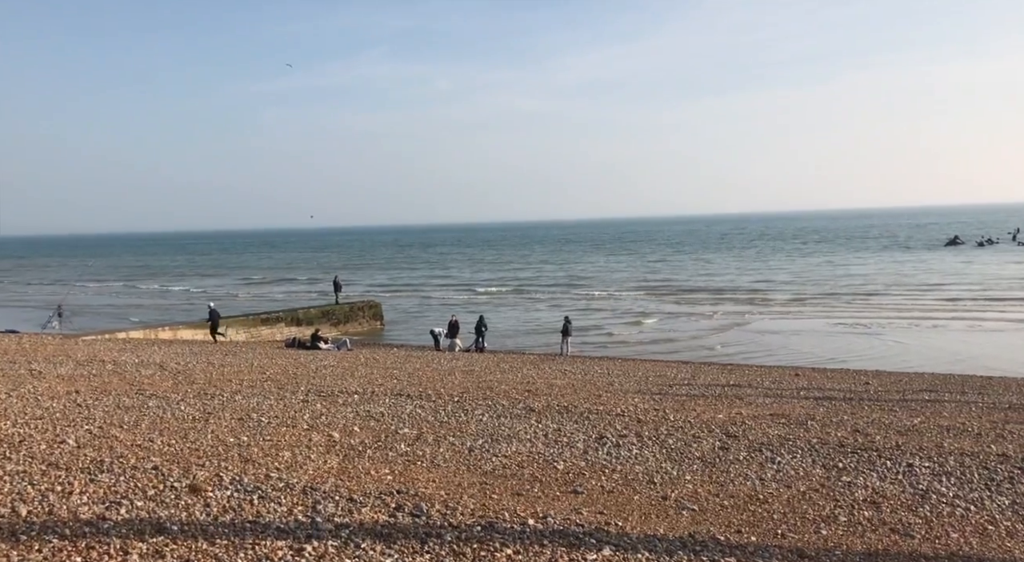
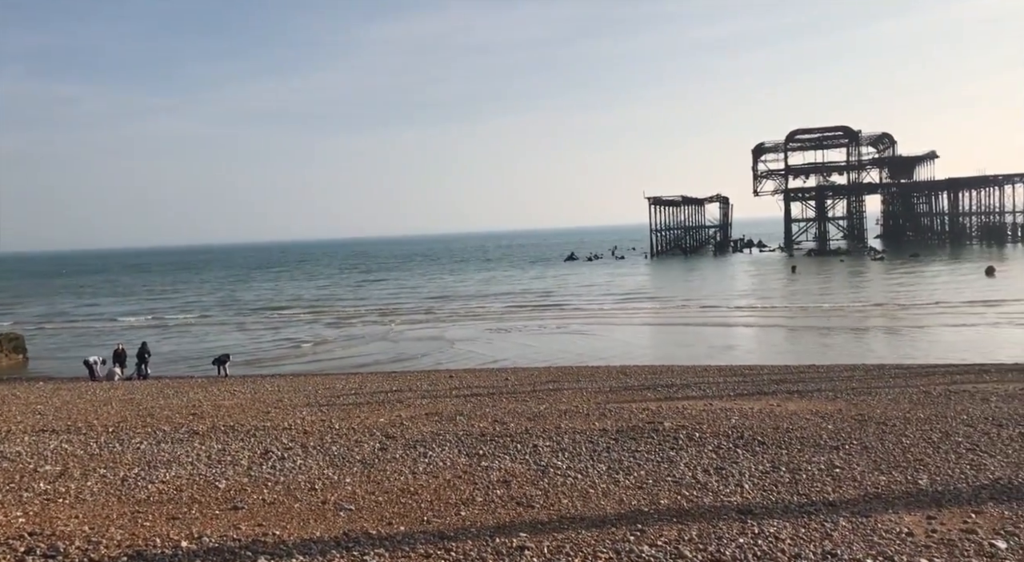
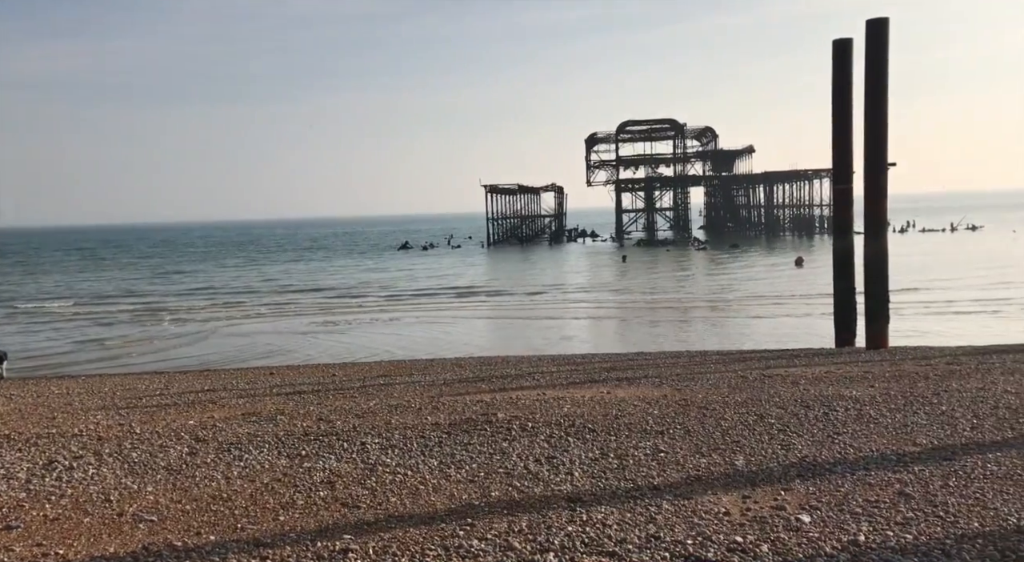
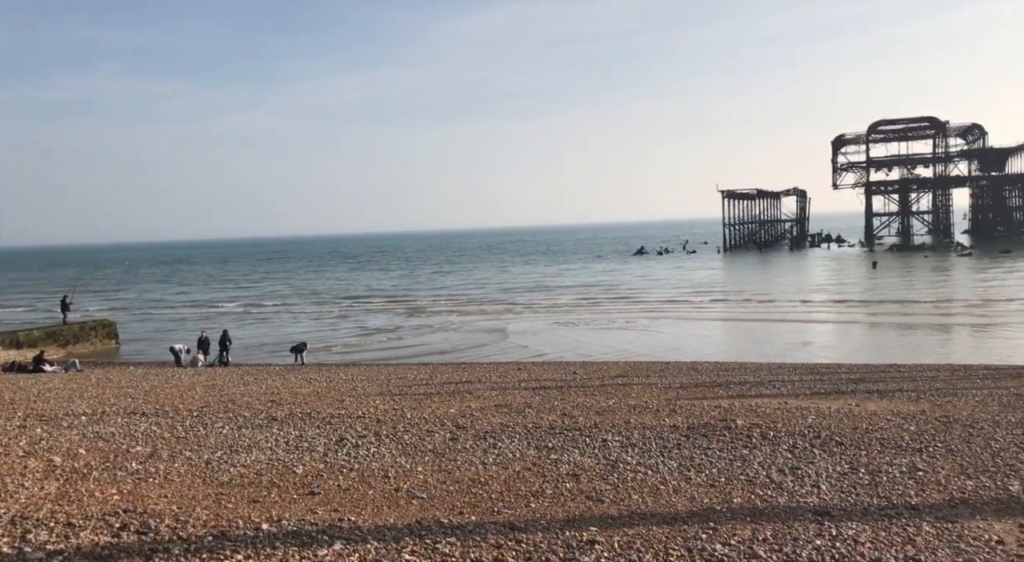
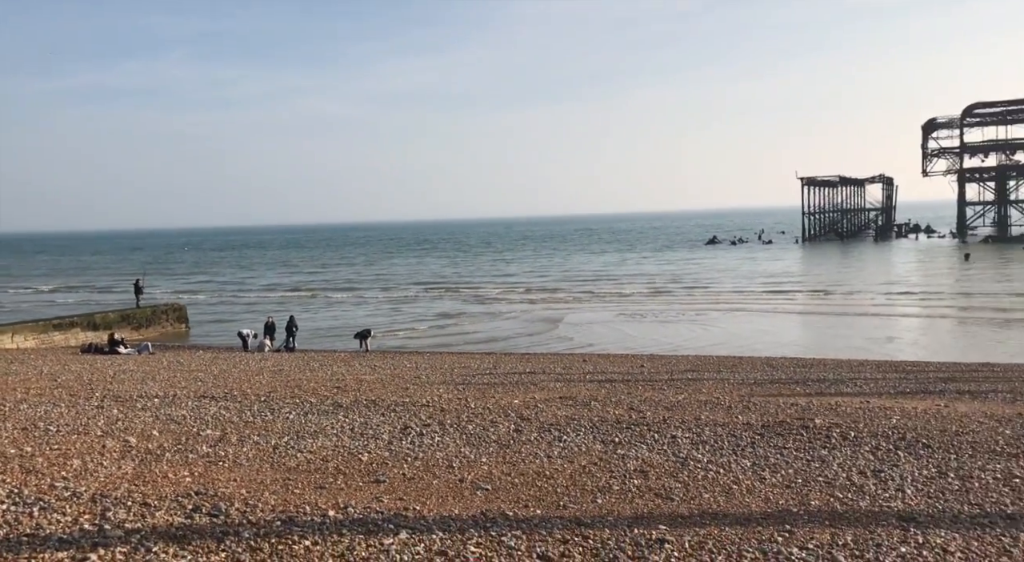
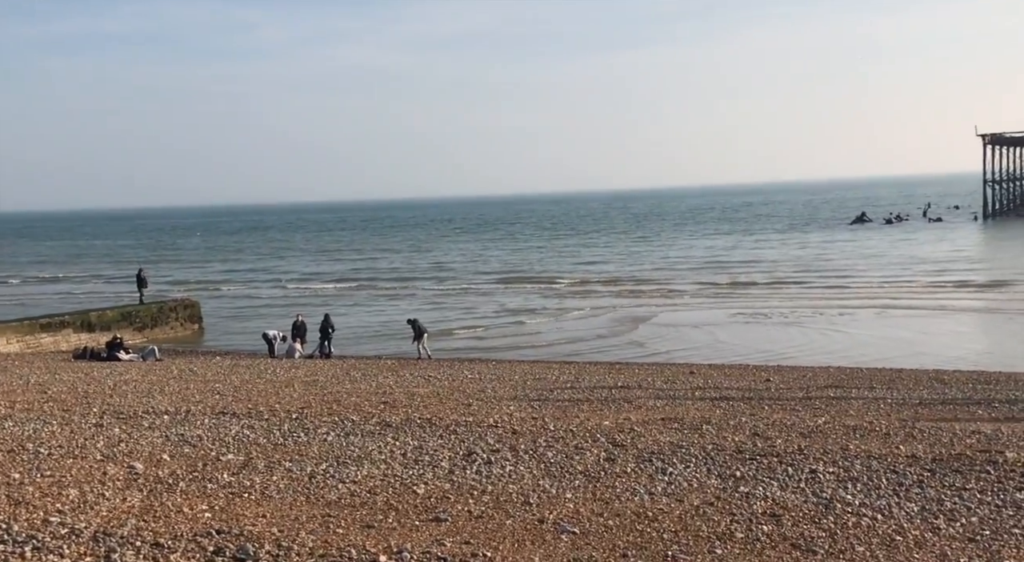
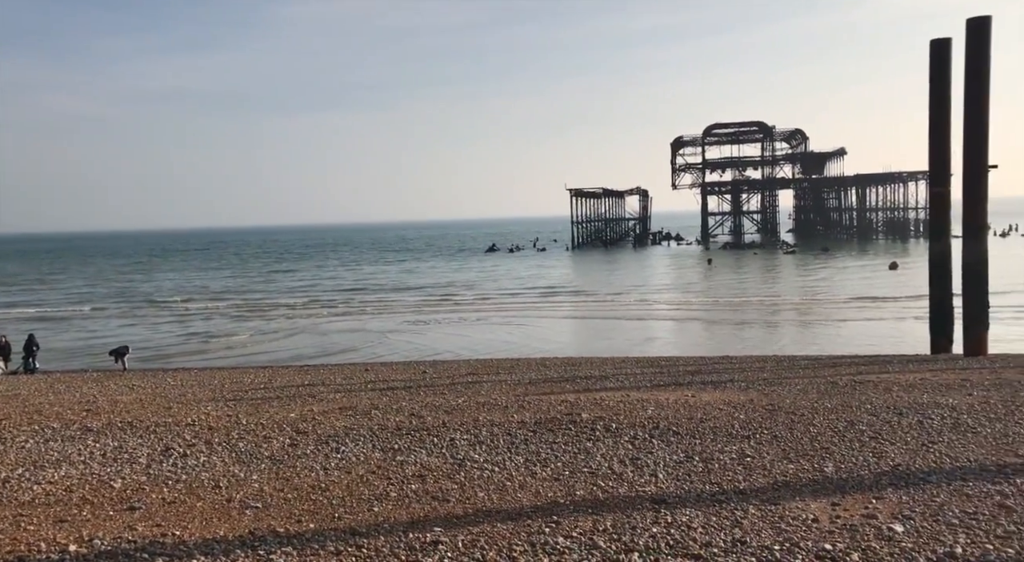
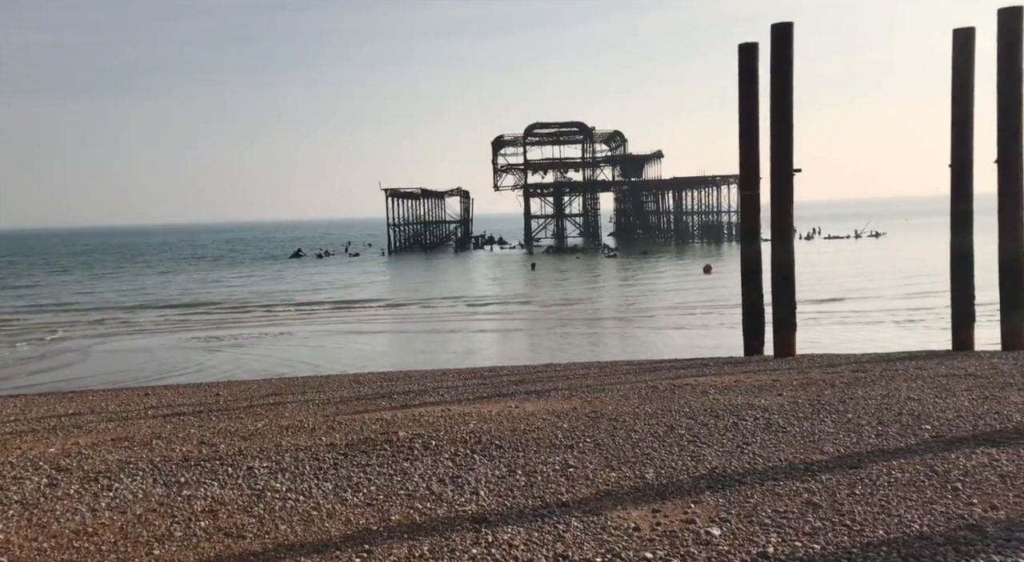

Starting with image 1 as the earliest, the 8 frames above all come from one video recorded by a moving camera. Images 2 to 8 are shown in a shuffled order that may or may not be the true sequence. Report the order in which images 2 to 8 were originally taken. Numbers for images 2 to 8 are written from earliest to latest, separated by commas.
6, 5, 4, 2, 7, 3, 8
